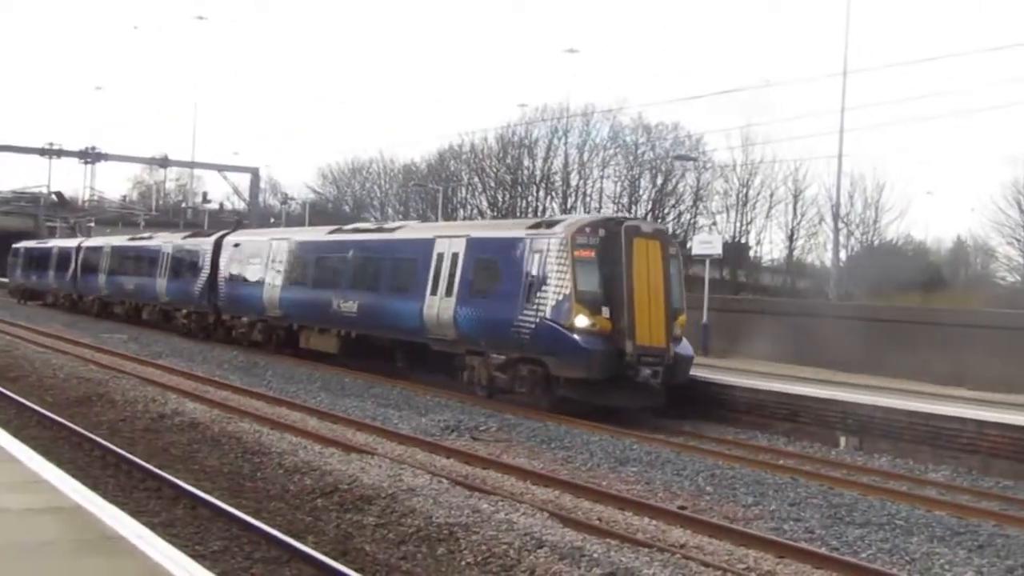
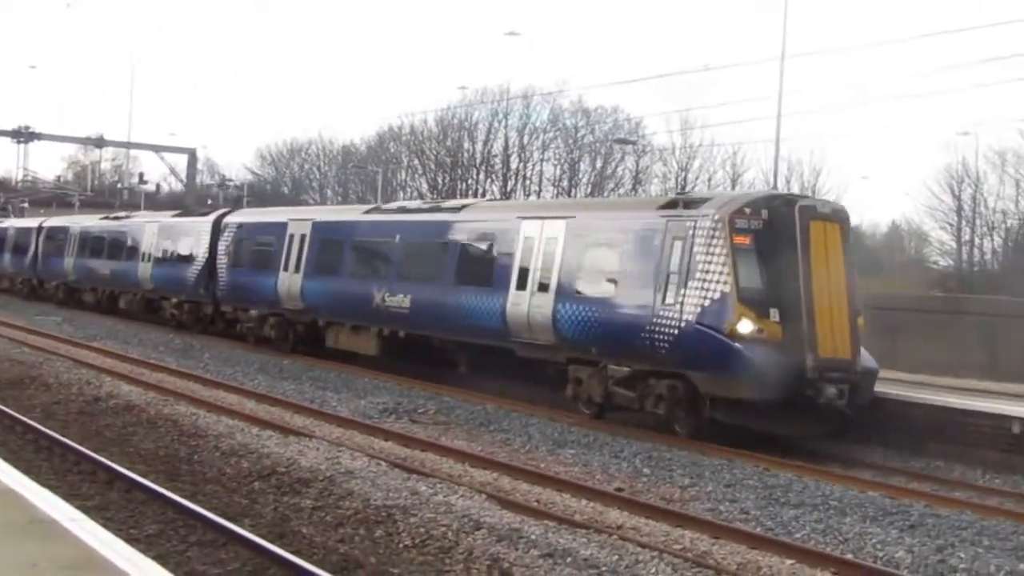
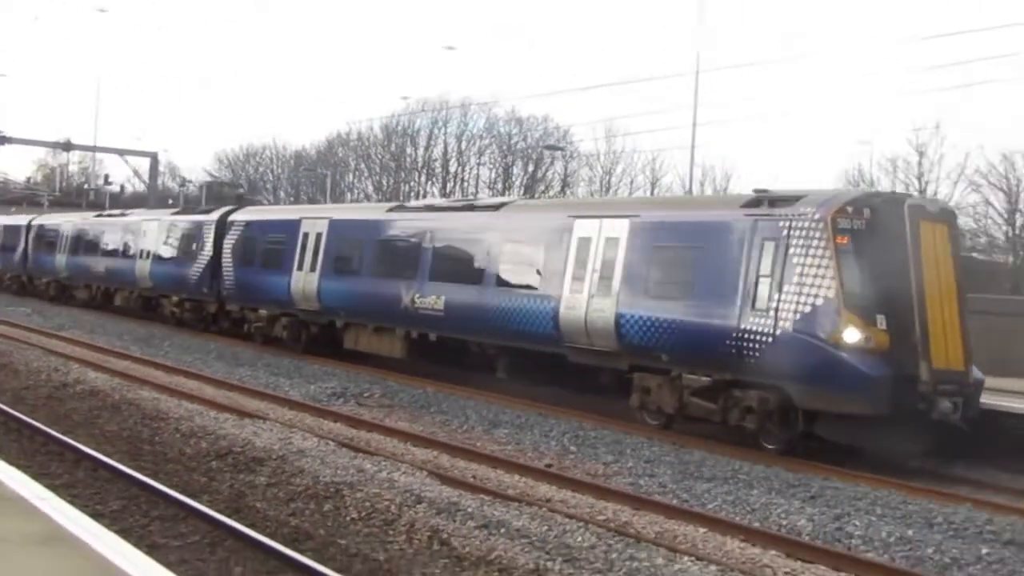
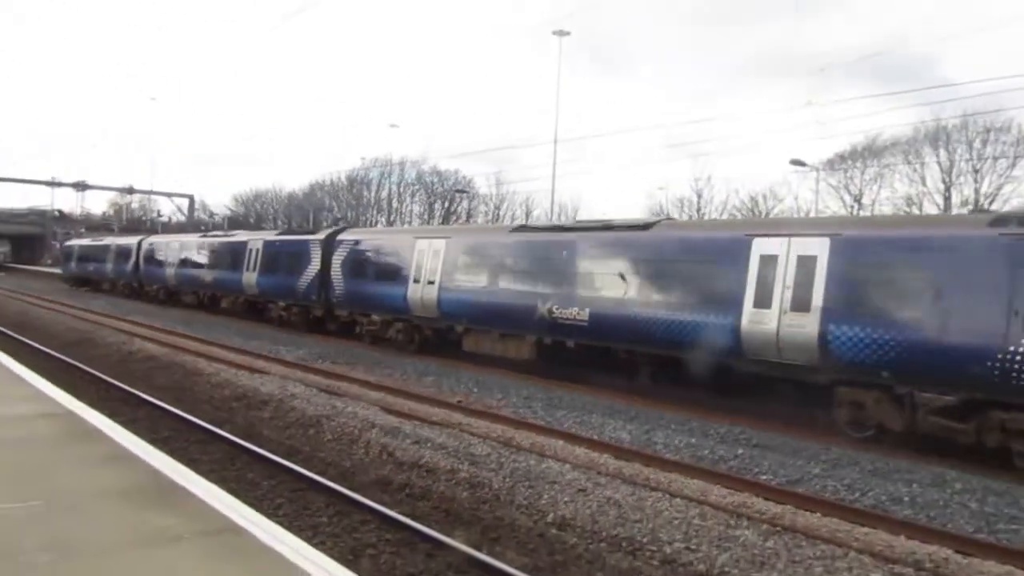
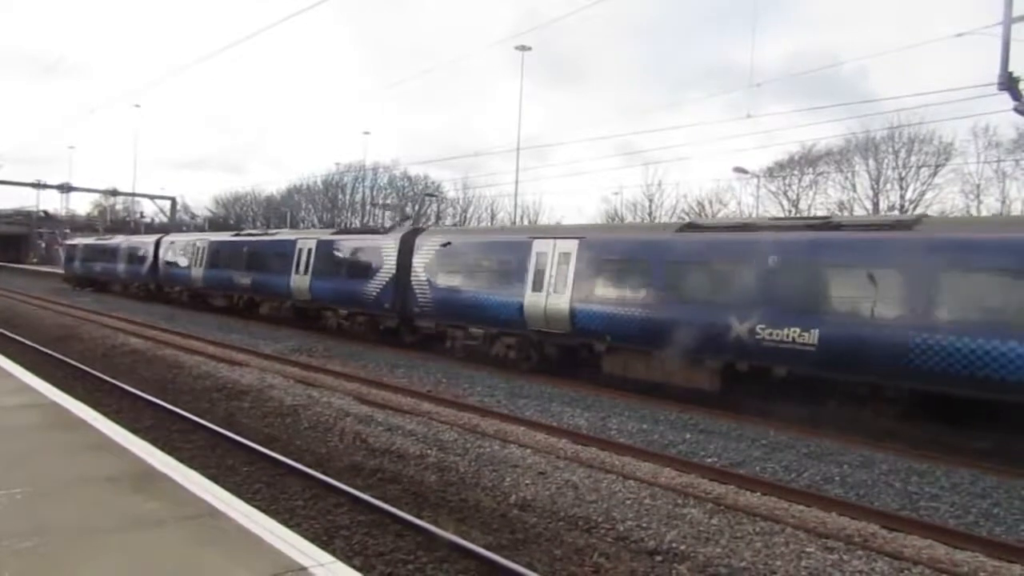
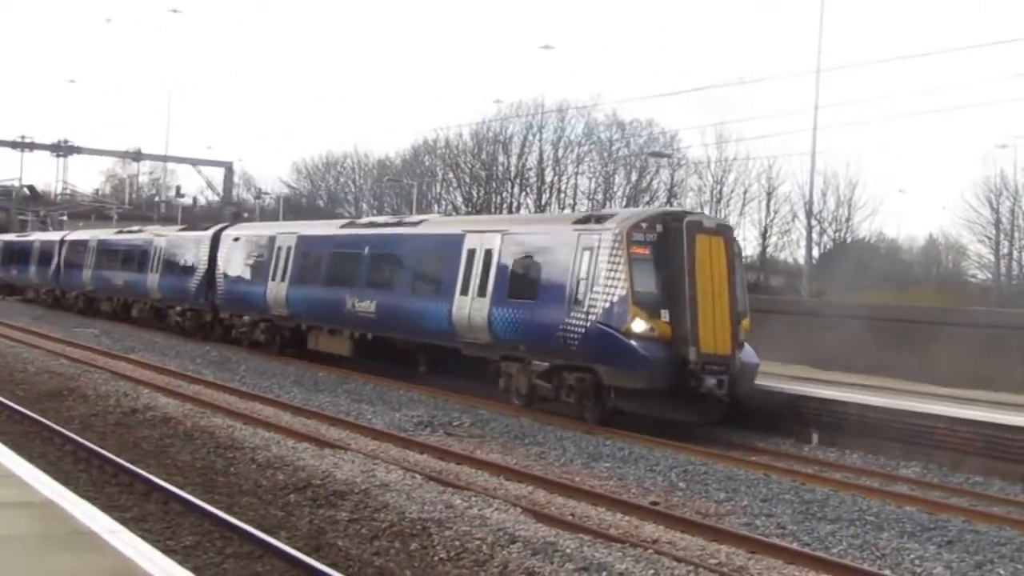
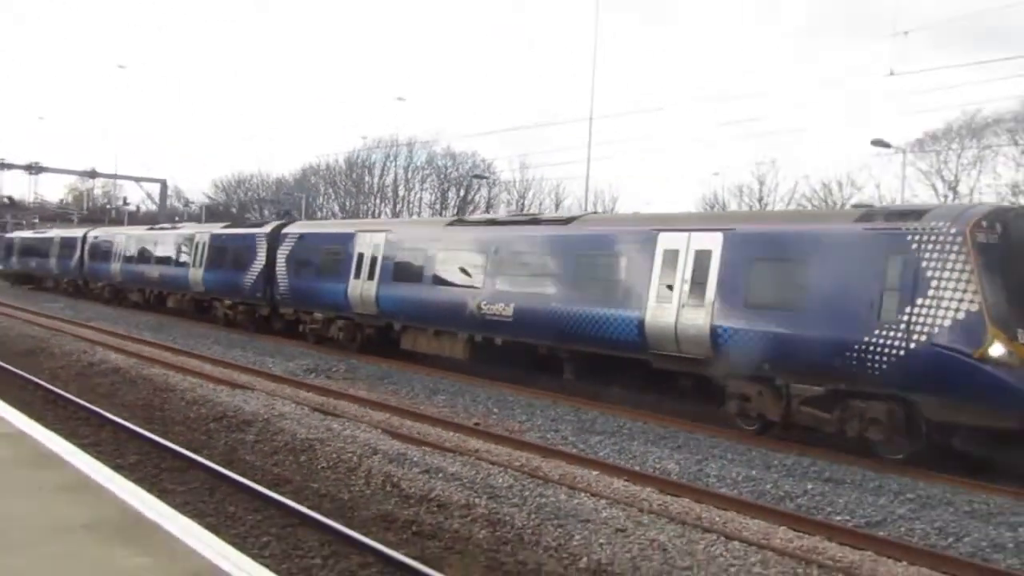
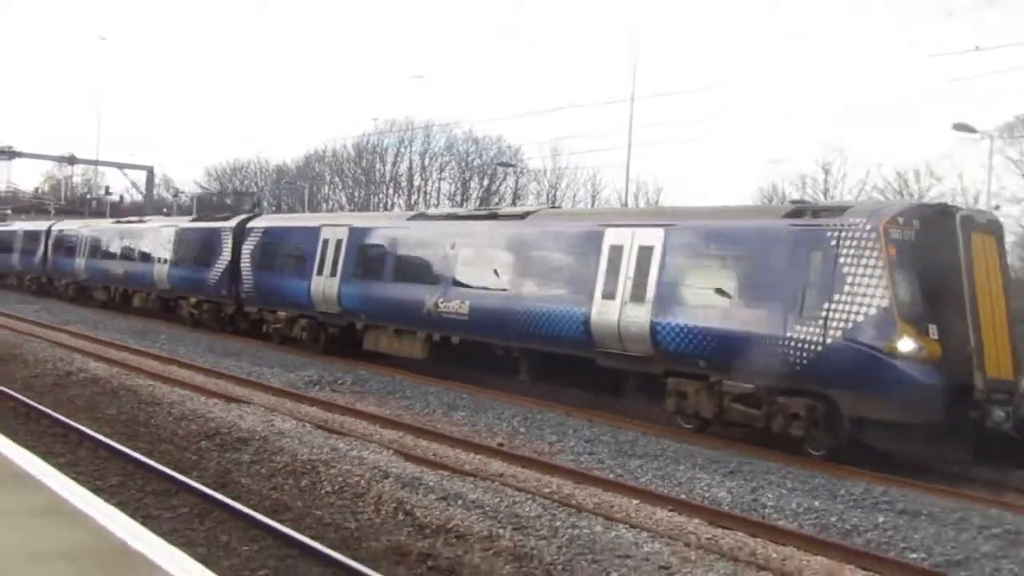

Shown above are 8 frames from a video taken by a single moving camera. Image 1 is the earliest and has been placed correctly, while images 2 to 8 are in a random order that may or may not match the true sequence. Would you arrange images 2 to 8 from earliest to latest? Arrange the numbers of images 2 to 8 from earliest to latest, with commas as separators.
6, 2, 3, 8, 7, 4, 5
